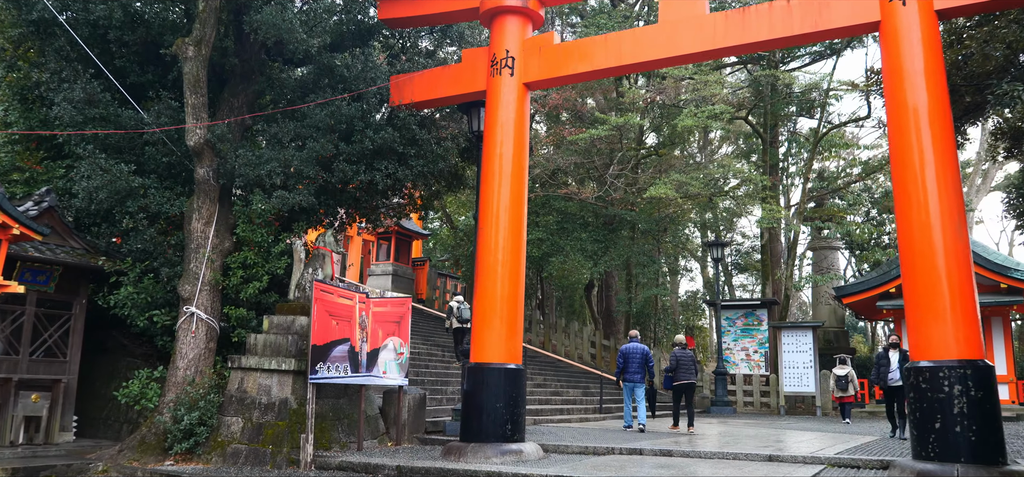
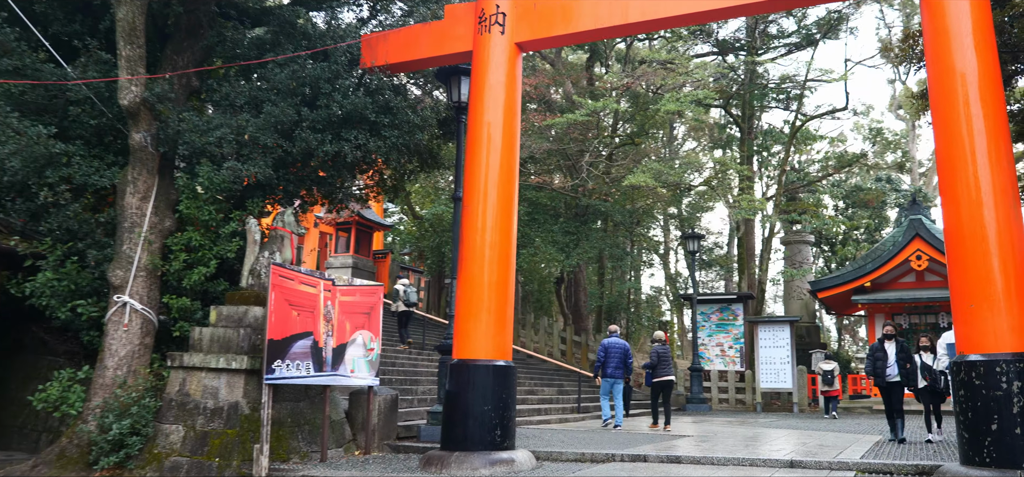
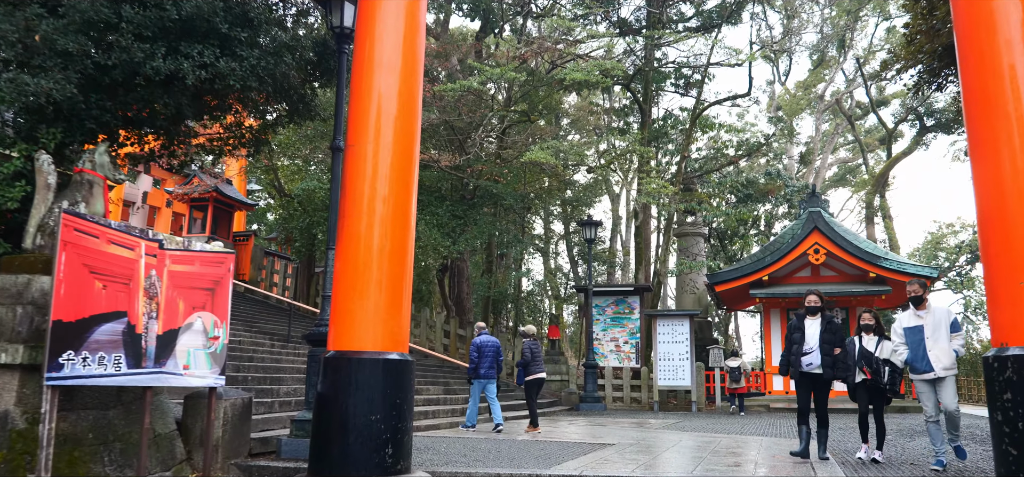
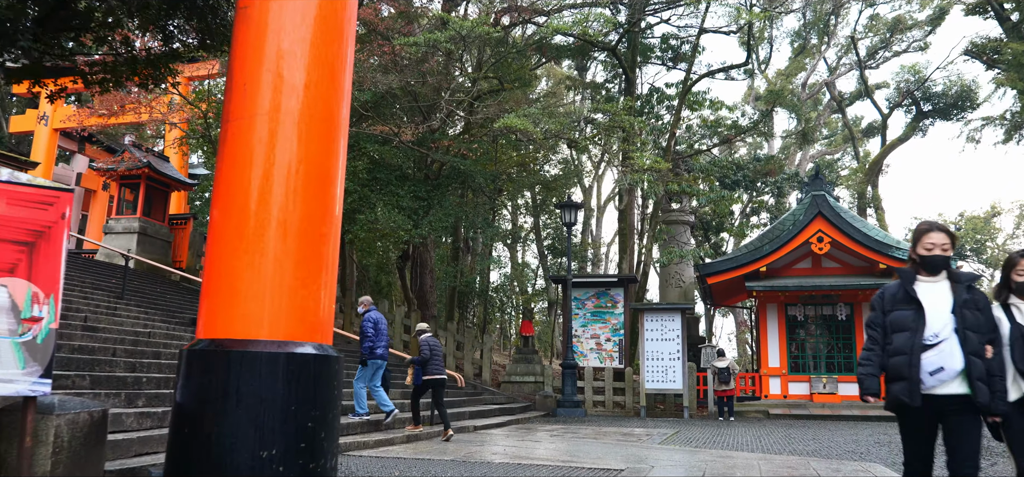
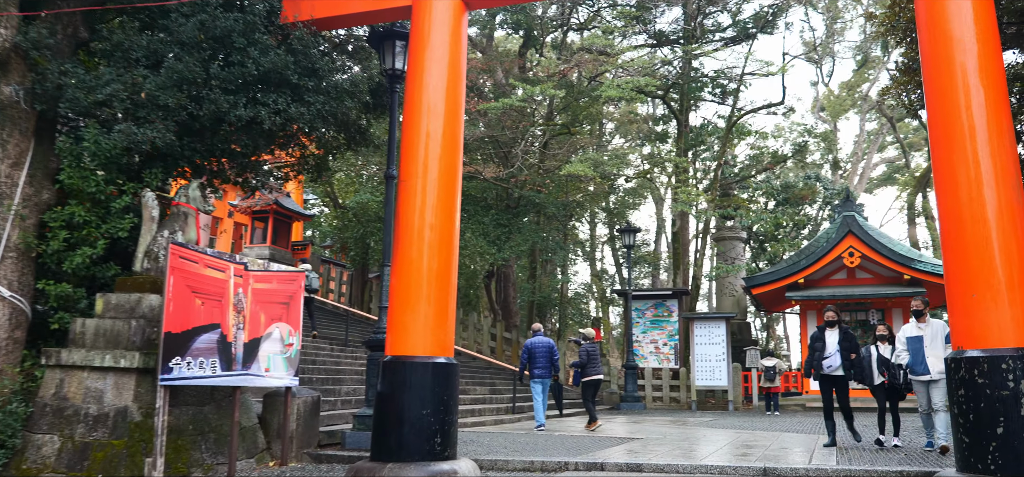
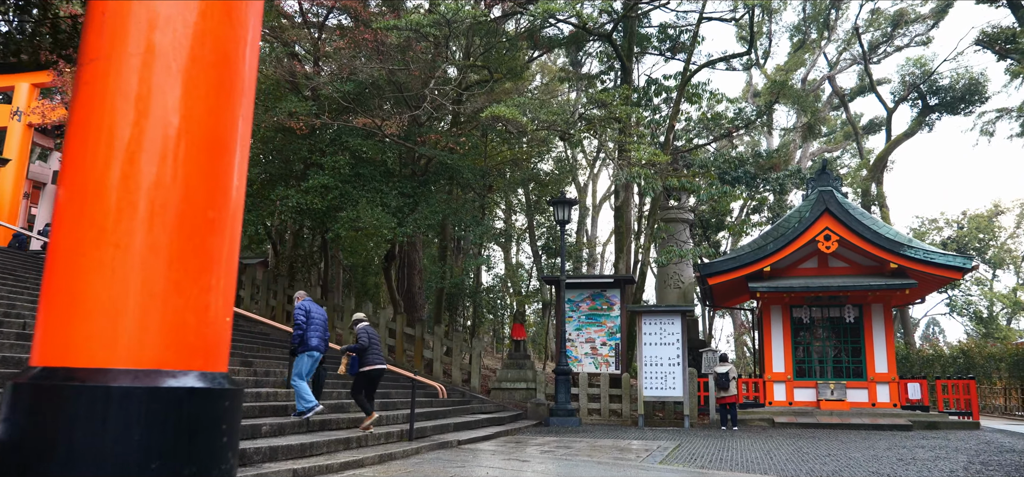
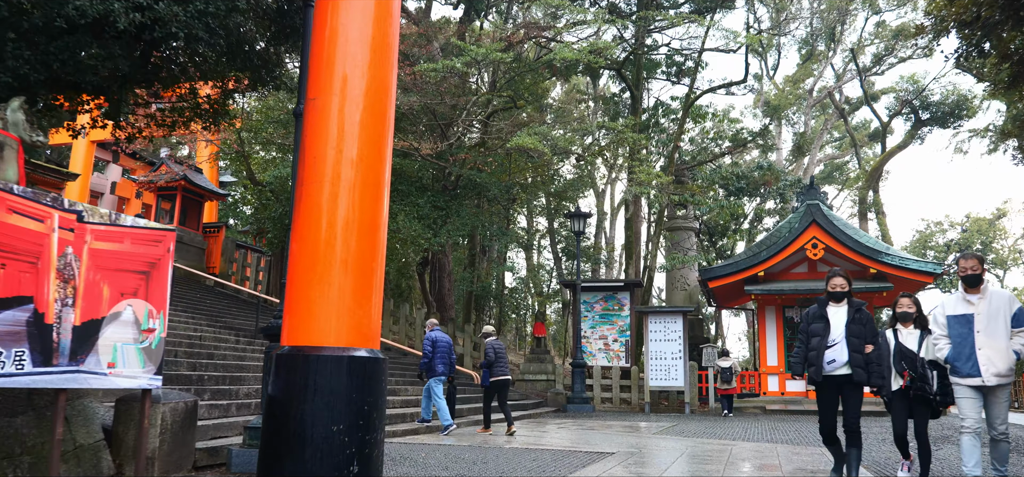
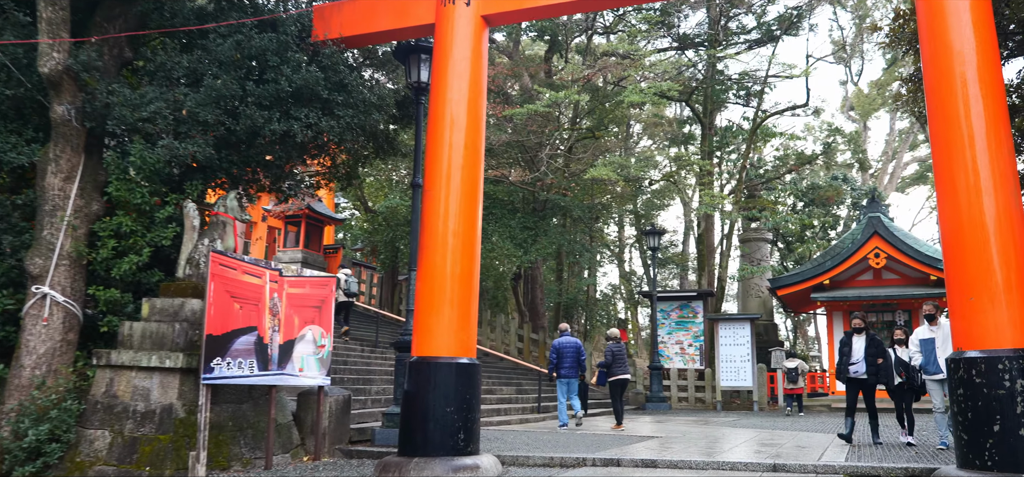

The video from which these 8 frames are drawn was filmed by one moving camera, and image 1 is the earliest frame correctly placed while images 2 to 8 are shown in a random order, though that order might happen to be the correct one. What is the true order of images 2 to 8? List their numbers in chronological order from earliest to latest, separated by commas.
2, 8, 5, 3, 7, 4, 6
